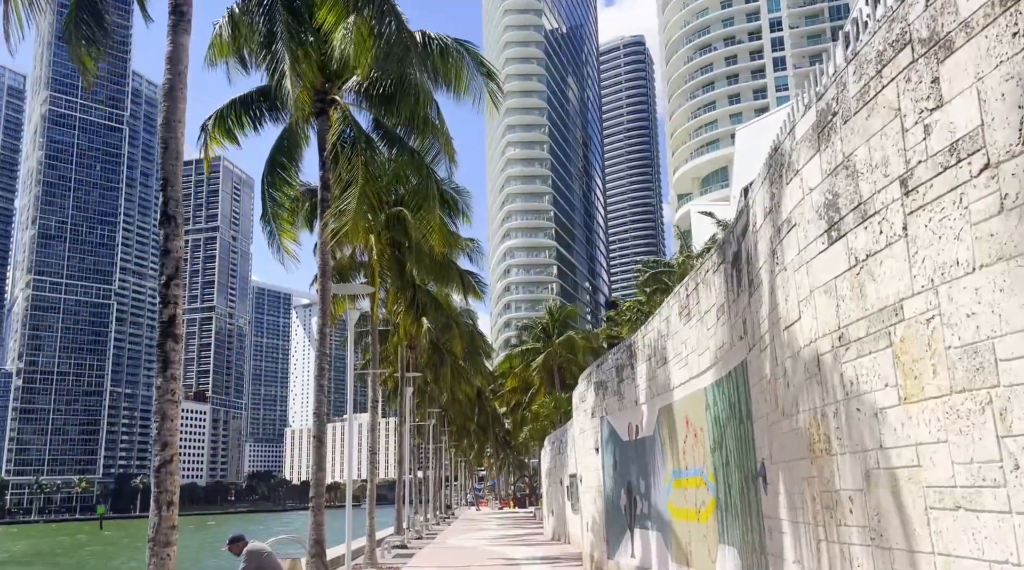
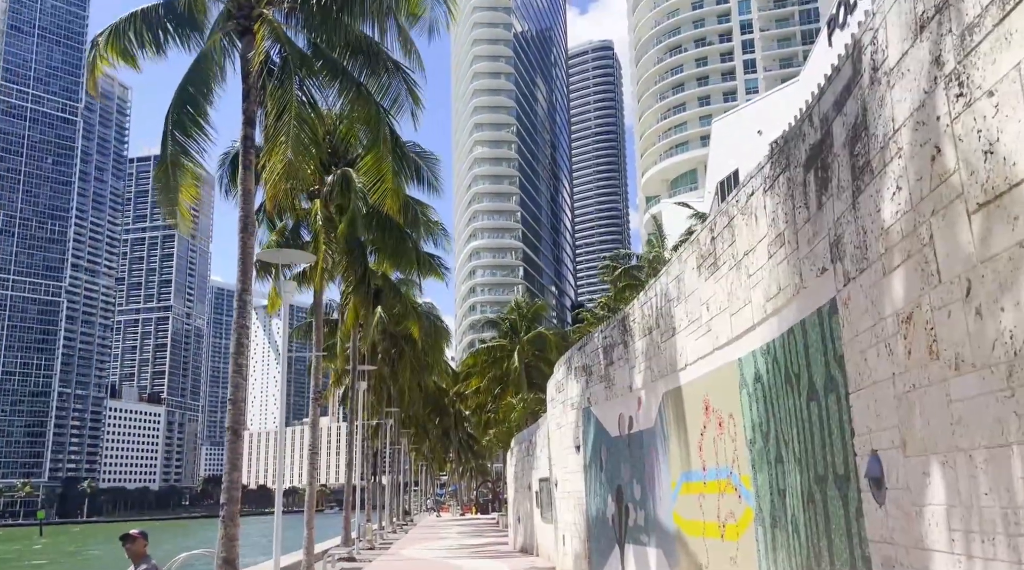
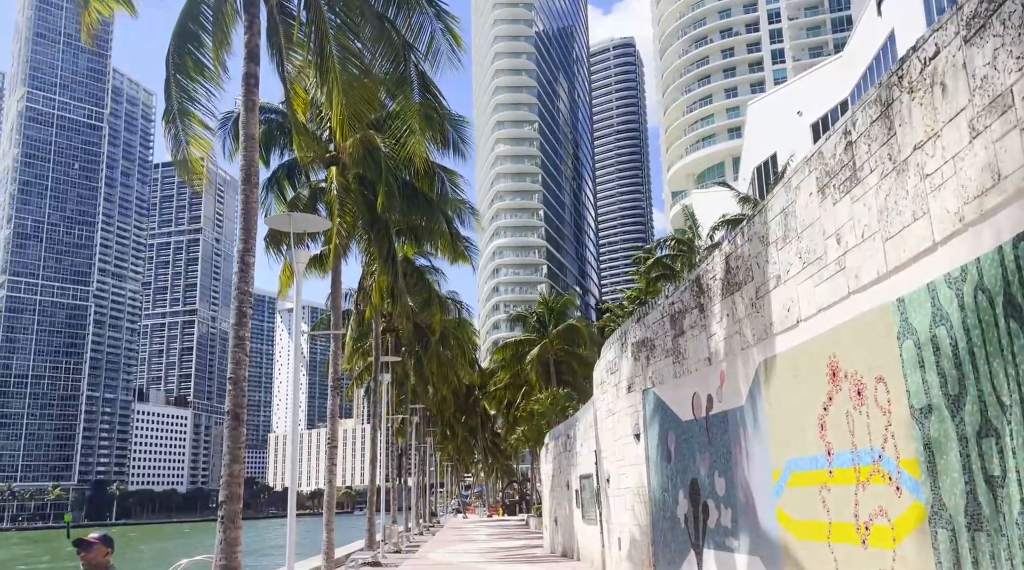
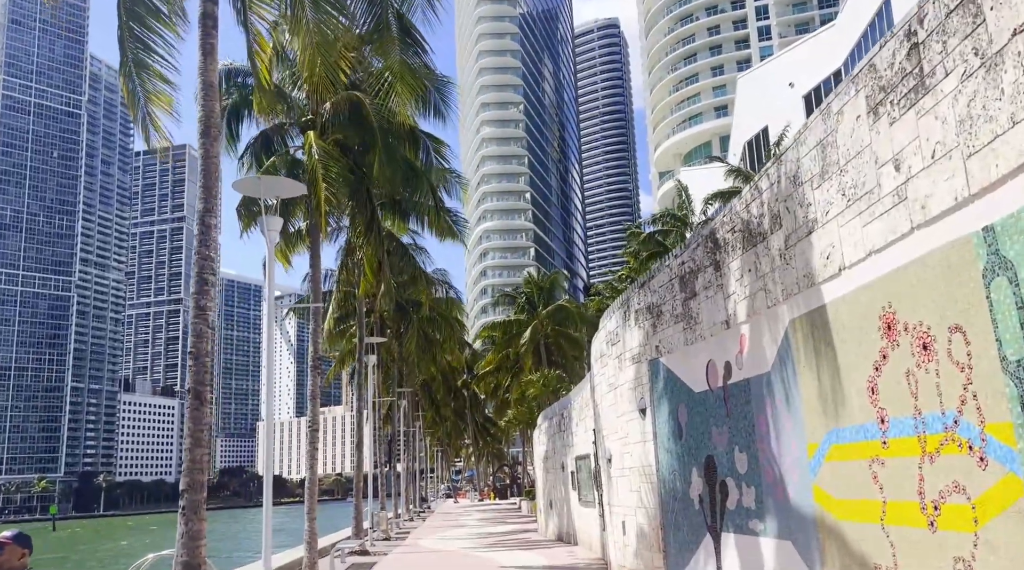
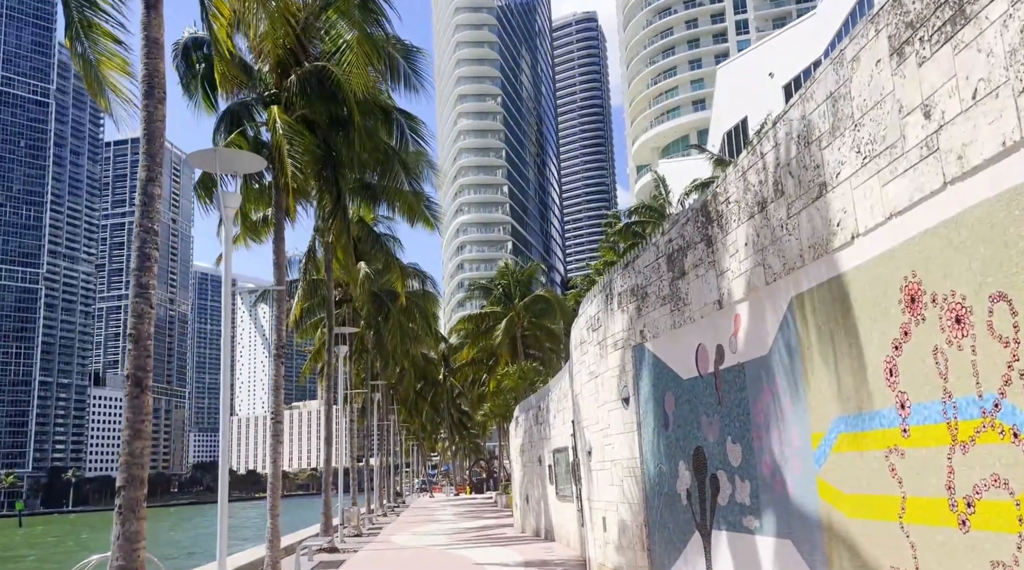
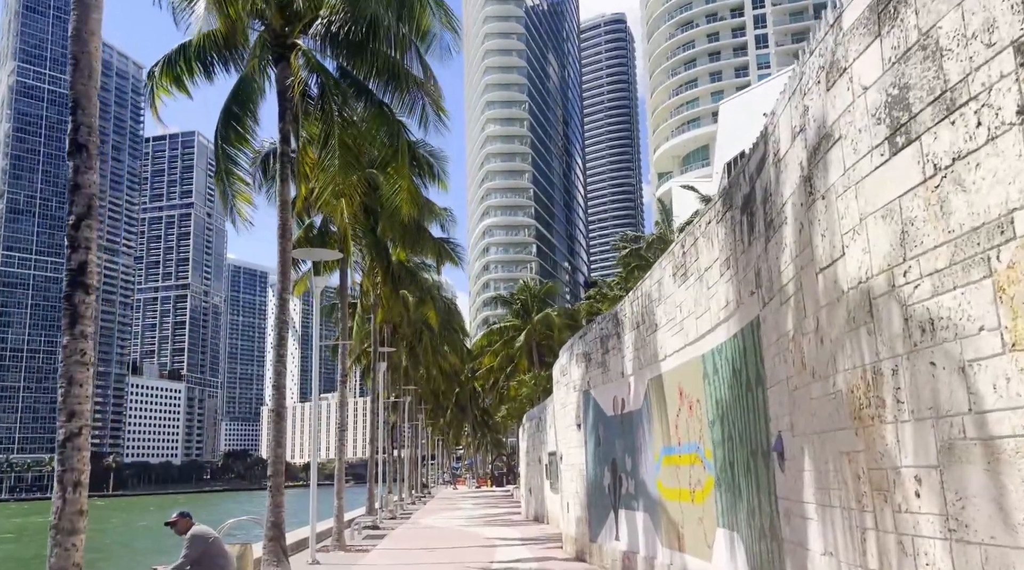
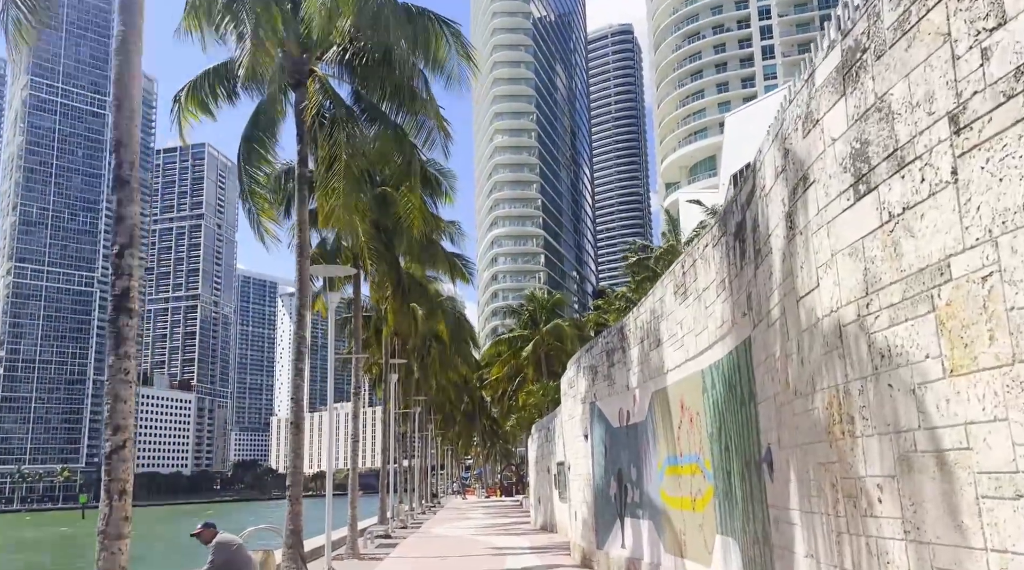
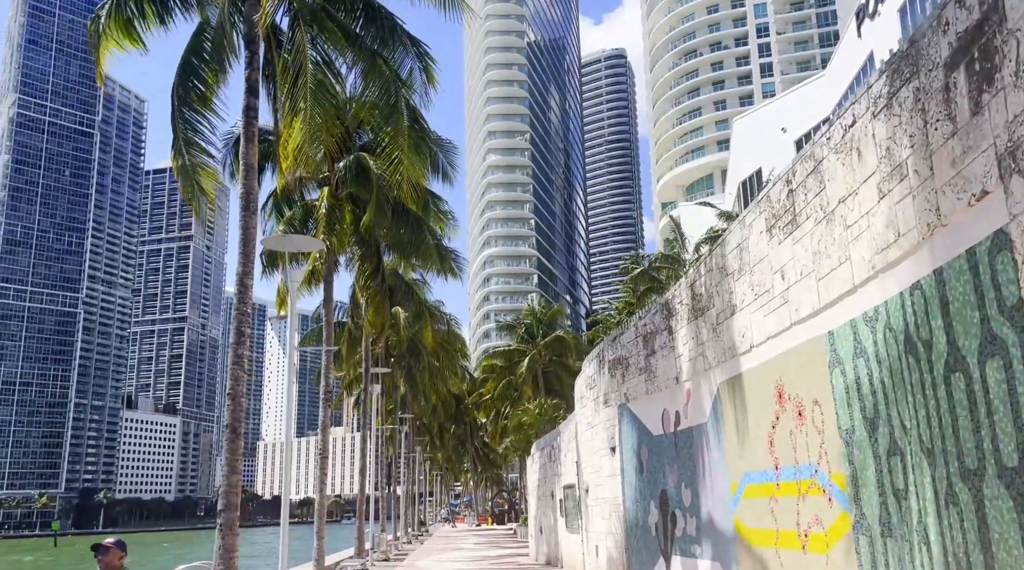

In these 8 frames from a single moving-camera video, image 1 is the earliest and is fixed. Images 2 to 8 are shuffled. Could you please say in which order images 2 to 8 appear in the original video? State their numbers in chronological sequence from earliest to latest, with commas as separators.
7, 6, 2, 8, 3, 4, 5
